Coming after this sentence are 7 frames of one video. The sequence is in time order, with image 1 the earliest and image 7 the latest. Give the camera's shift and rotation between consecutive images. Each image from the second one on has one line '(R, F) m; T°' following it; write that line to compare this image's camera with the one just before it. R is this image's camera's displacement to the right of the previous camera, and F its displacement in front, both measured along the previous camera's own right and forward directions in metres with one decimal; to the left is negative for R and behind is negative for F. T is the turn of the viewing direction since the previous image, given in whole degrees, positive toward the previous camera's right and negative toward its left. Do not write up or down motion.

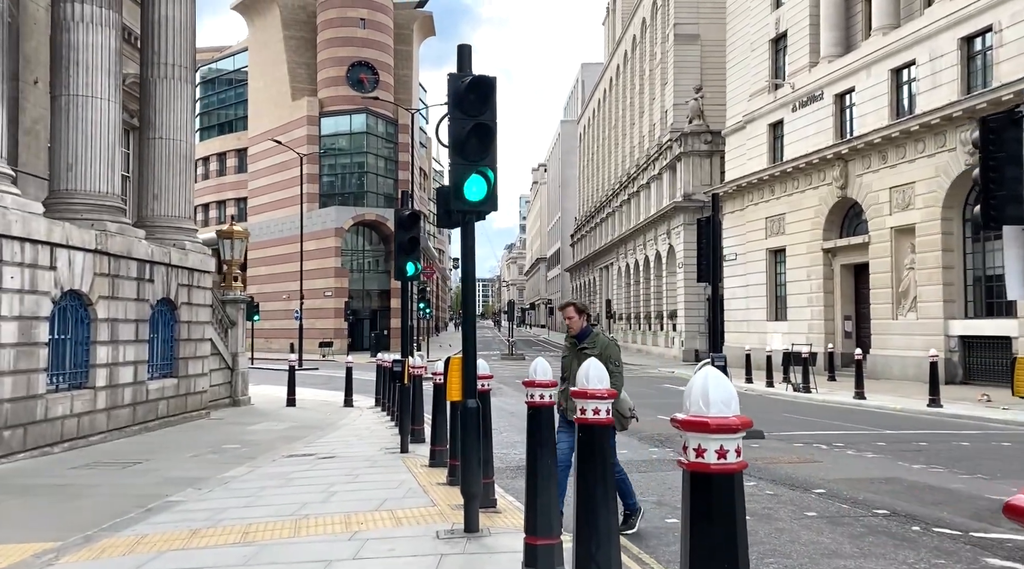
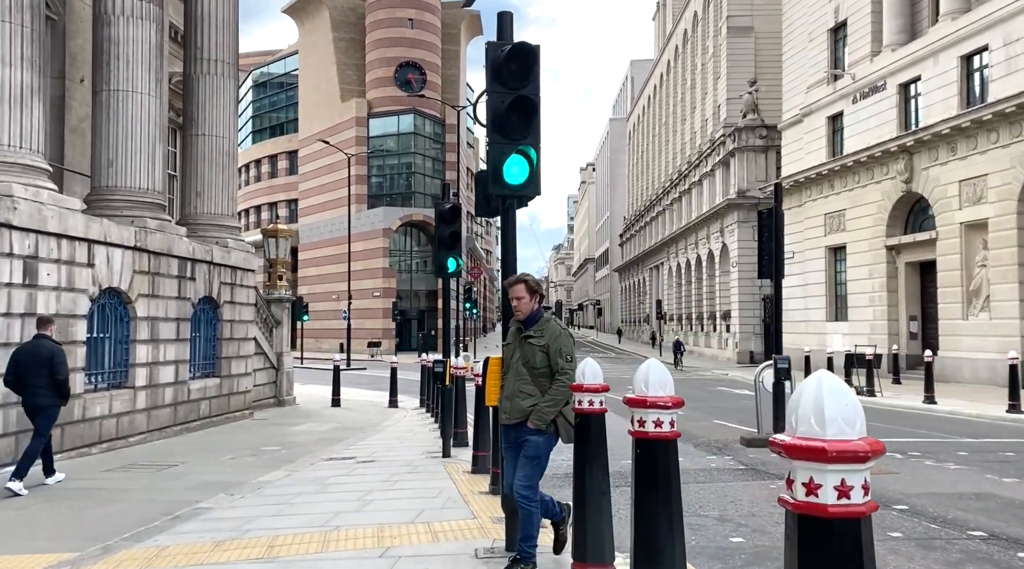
(0.0, +0.6) m; -3°
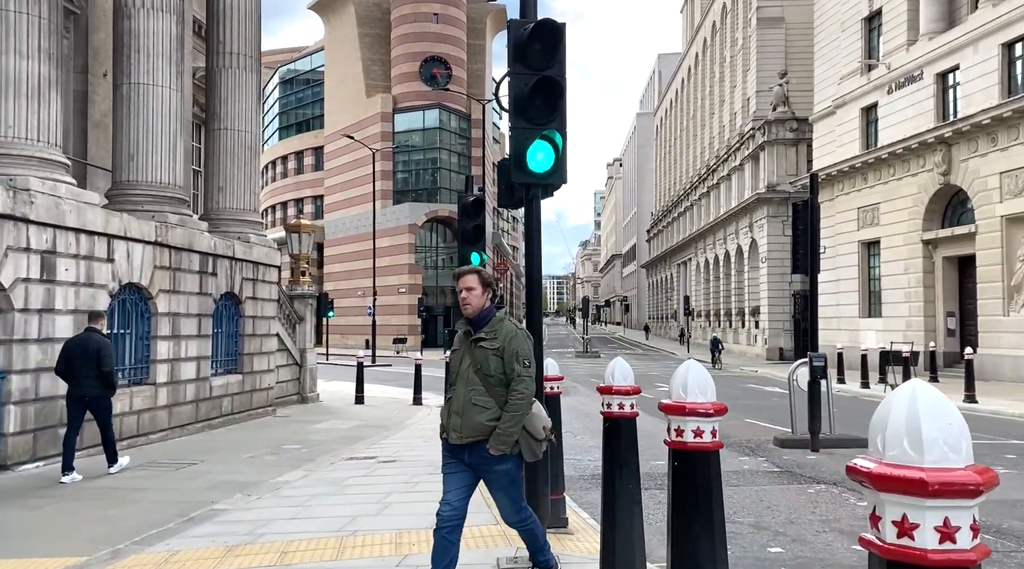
(0.0, +0.3) m; -2°
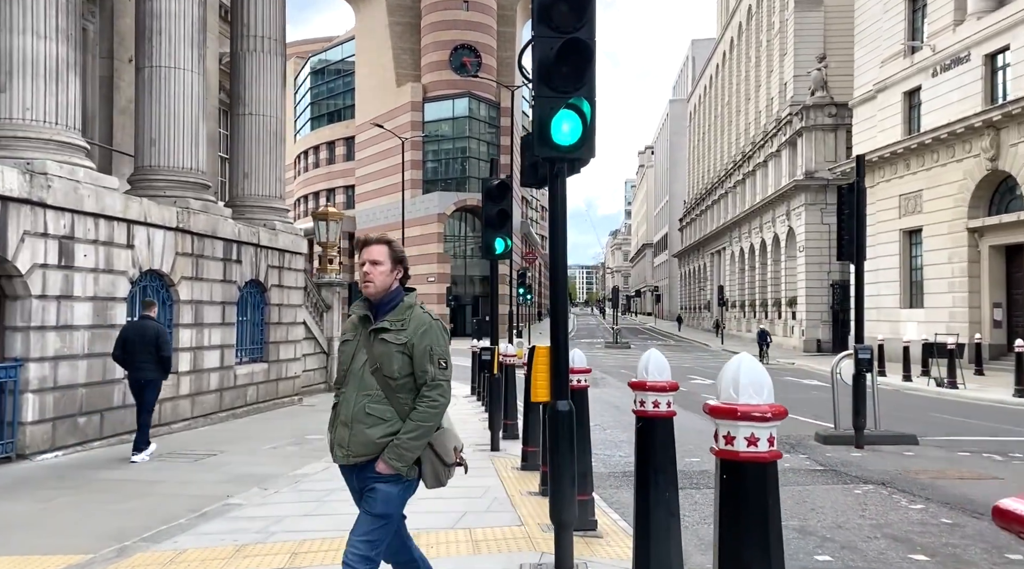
(0.0, +0.4) m; -2°
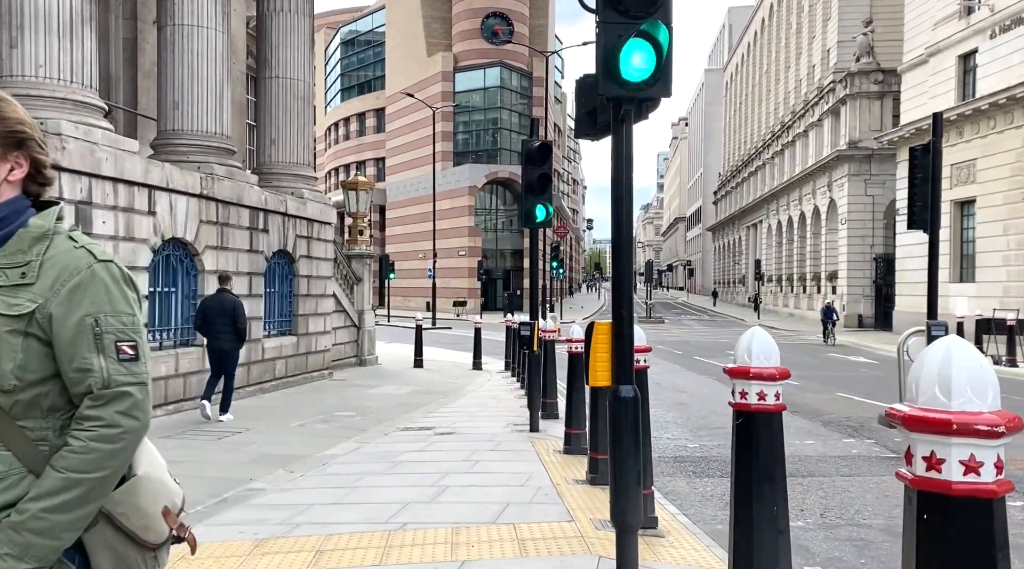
(-0.1, +0.7) m; -2°
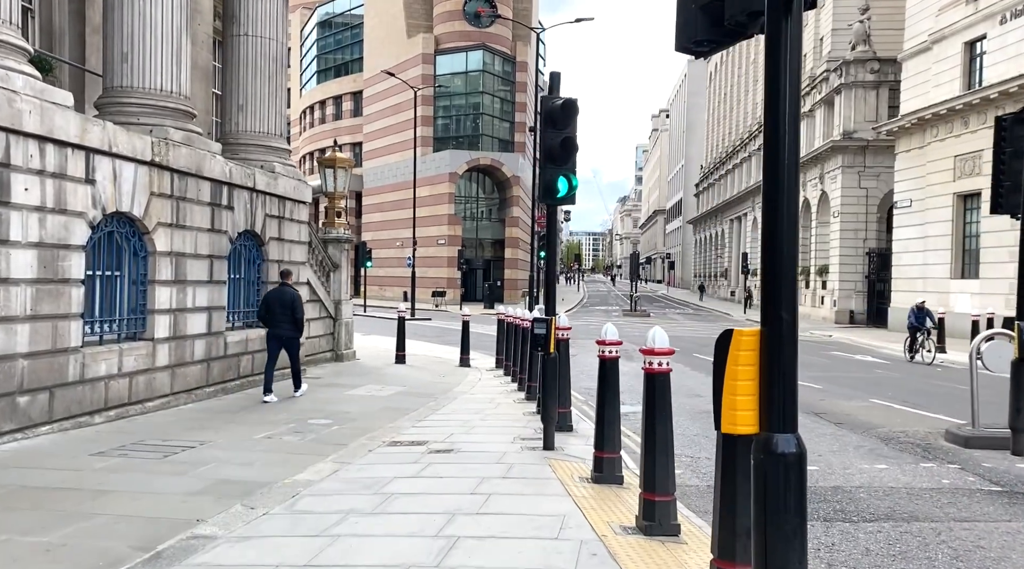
(-0.4, +1.7) m; +2°
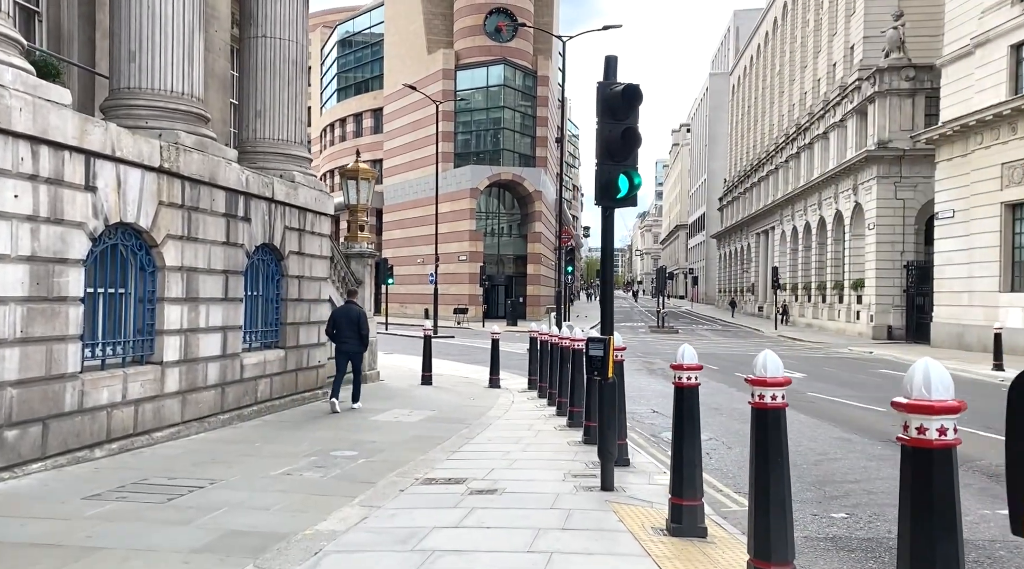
(-0.3, +1.1) m; -1°
